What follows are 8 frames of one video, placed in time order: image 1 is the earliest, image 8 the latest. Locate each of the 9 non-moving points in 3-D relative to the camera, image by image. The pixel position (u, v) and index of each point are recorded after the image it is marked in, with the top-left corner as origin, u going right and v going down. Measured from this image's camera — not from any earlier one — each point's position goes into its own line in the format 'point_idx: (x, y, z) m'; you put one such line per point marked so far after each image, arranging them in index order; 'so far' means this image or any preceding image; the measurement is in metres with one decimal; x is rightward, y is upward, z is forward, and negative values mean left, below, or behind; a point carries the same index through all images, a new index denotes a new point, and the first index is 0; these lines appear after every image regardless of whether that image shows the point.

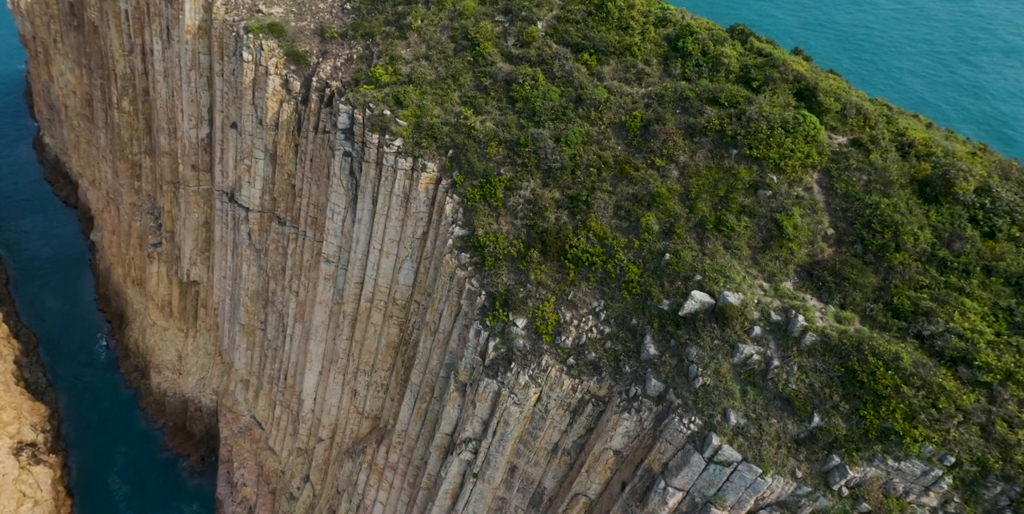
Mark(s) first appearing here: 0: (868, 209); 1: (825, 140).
0: (+8.1, +1.0, +15.0) m
1: (+7.7, +2.8, +16.2) m
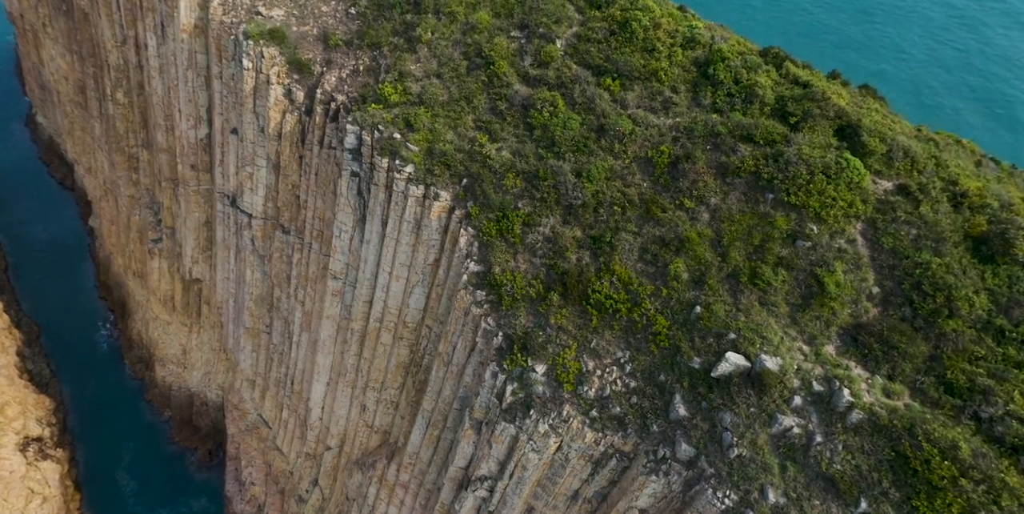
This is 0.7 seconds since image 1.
0: (+8.6, -0.3, +14.0) m
1: (+8.2, +1.6, +15.1) m
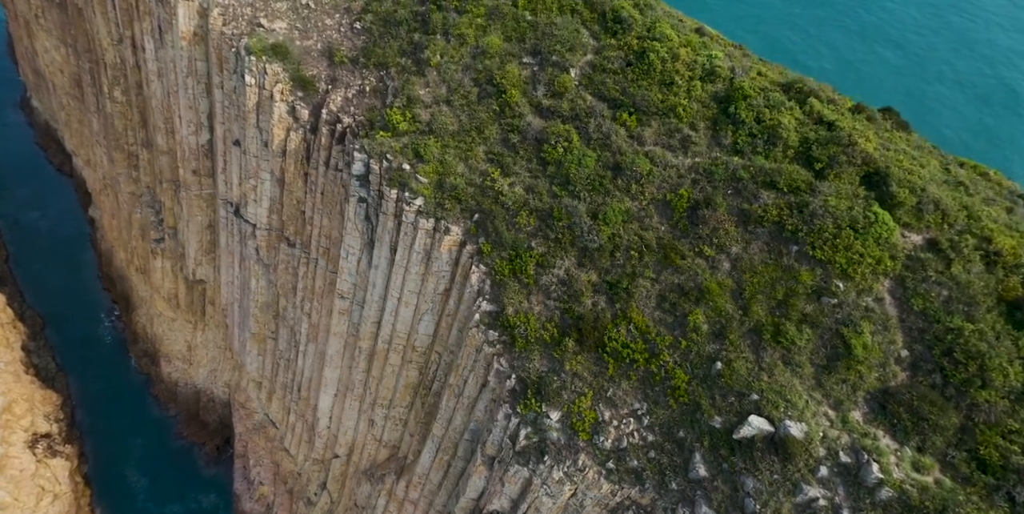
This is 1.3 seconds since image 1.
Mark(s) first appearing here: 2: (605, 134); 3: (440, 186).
0: (+9.0, -1.6, +13.6) m
1: (+8.6, +0.3, +14.6) m
2: (+2.5, +3.3, +18.0) m
3: (-2.1, +2.1, +19.3) m
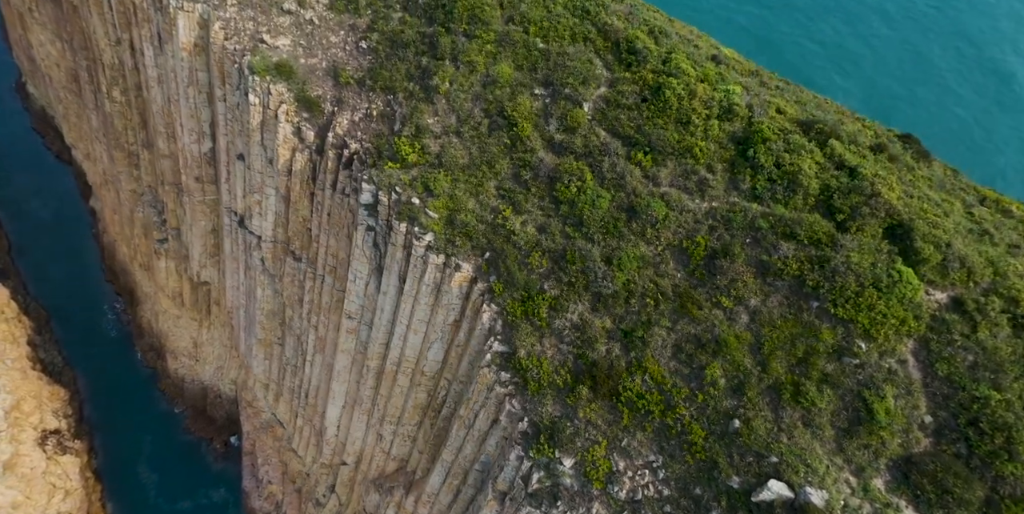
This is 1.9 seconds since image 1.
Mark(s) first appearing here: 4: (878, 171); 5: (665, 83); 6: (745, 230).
0: (+9.3, -2.8, +13.3) m
1: (+8.9, -0.9, +14.3) m
2: (+2.9, +2.2, +17.6) m
3: (-1.8, +1.0, +19.0) m
4: (+9.1, +2.1, +16.3) m
5: (+4.2, +4.7, +18.2) m
6: (+5.6, +0.7, +15.9) m
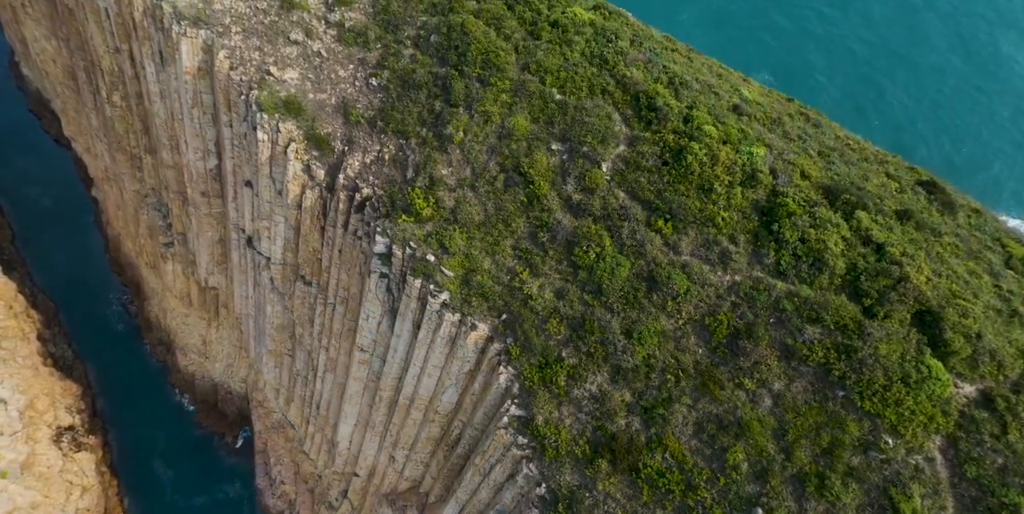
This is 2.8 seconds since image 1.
0: (+9.8, -4.8, +13.2) m
1: (+9.3, -2.8, +14.1) m
2: (+3.3, +0.4, +17.2) m
3: (-1.3, -0.7, +18.7) m
4: (+9.5, +0.2, +16.0) m
5: (+4.7, +3.0, +17.8) m
6: (+6.1, -1.2, +15.6) m
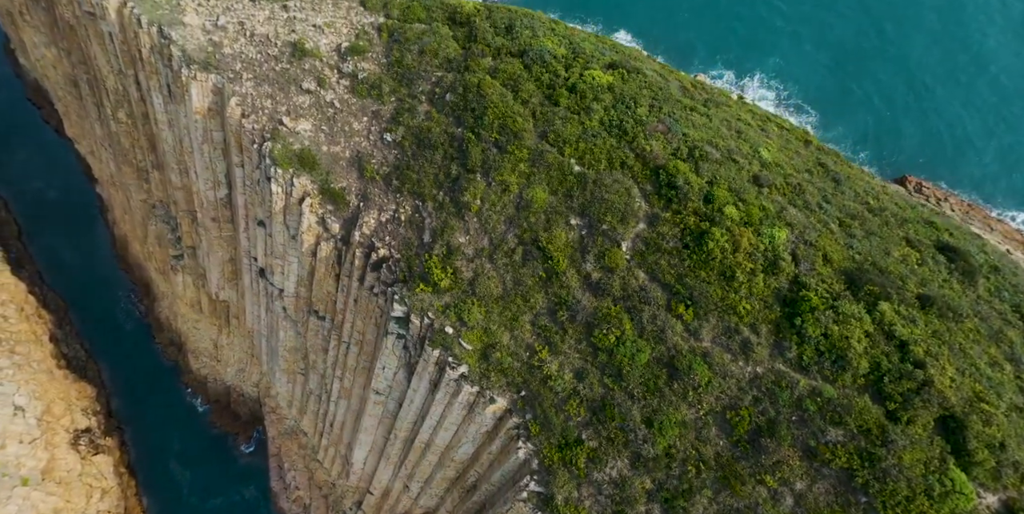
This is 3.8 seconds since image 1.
0: (+10.3, -7.2, +13.3) m
1: (+9.9, -5.2, +14.2) m
2: (+3.8, -1.8, +17.2) m
3: (-0.8, -2.9, +18.7) m
4: (+10.1, -2.0, +15.9) m
5: (+5.2, +0.8, +17.6) m
6: (+6.6, -3.5, +15.6) m
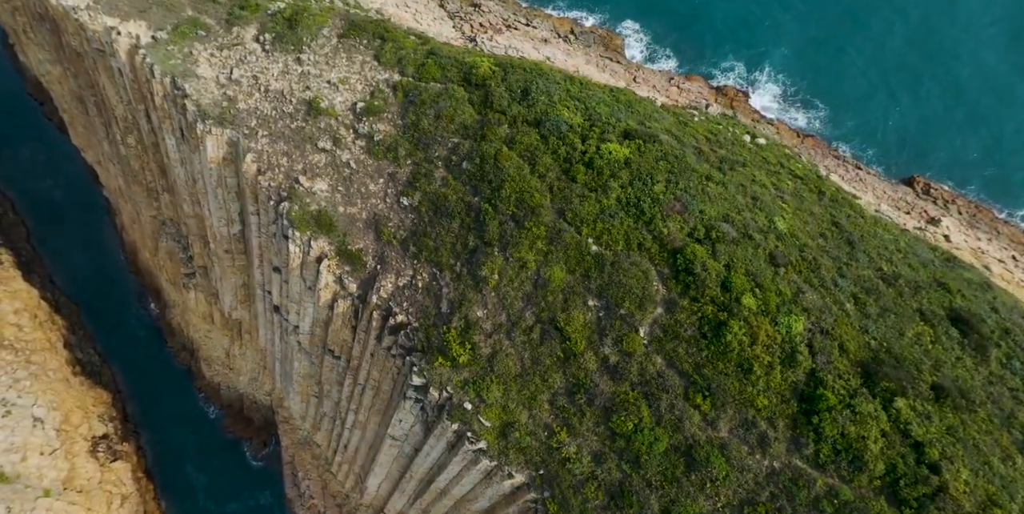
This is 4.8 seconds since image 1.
0: (+10.8, -9.7, +13.8) m
1: (+10.4, -7.7, +14.5) m
2: (+4.4, -4.2, +17.5) m
3: (-0.2, -5.2, +19.1) m
4: (+10.6, -4.4, +16.2) m
5: (+5.7, -1.6, +17.8) m
6: (+7.1, -5.9, +16.0) m
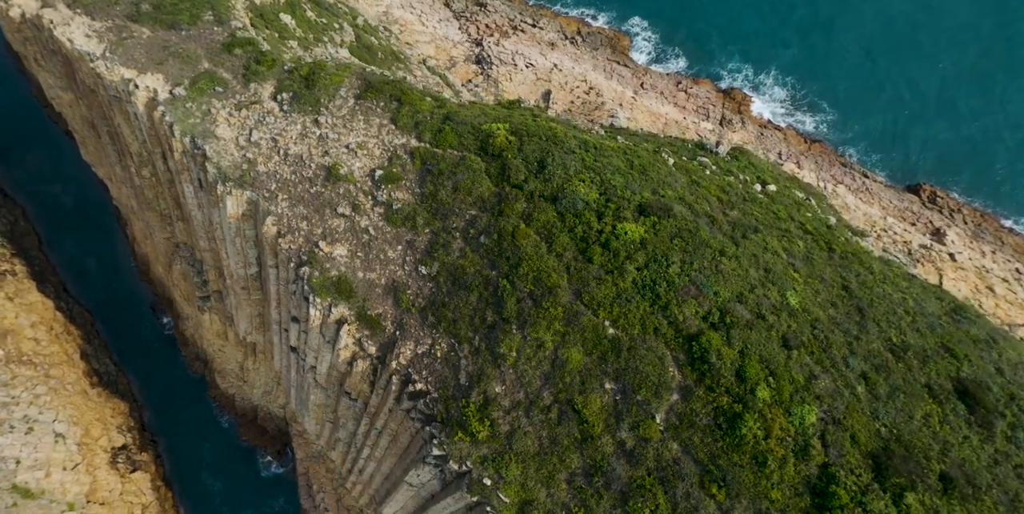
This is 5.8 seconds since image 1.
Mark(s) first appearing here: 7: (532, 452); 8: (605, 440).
0: (+11.3, -12.3, +14.5) m
1: (+10.9, -10.3, +15.1) m
2: (+4.9, -6.7, +18.0) m
3: (+0.3, -7.7, +19.7) m
4: (+11.1, -7.0, +16.7) m
5: (+6.3, -4.1, +18.3) m
6: (+7.7, -8.5, +16.6) m
7: (+0.6, -6.0, +20.0) m
8: (+2.7, -5.3, +19.3) m
